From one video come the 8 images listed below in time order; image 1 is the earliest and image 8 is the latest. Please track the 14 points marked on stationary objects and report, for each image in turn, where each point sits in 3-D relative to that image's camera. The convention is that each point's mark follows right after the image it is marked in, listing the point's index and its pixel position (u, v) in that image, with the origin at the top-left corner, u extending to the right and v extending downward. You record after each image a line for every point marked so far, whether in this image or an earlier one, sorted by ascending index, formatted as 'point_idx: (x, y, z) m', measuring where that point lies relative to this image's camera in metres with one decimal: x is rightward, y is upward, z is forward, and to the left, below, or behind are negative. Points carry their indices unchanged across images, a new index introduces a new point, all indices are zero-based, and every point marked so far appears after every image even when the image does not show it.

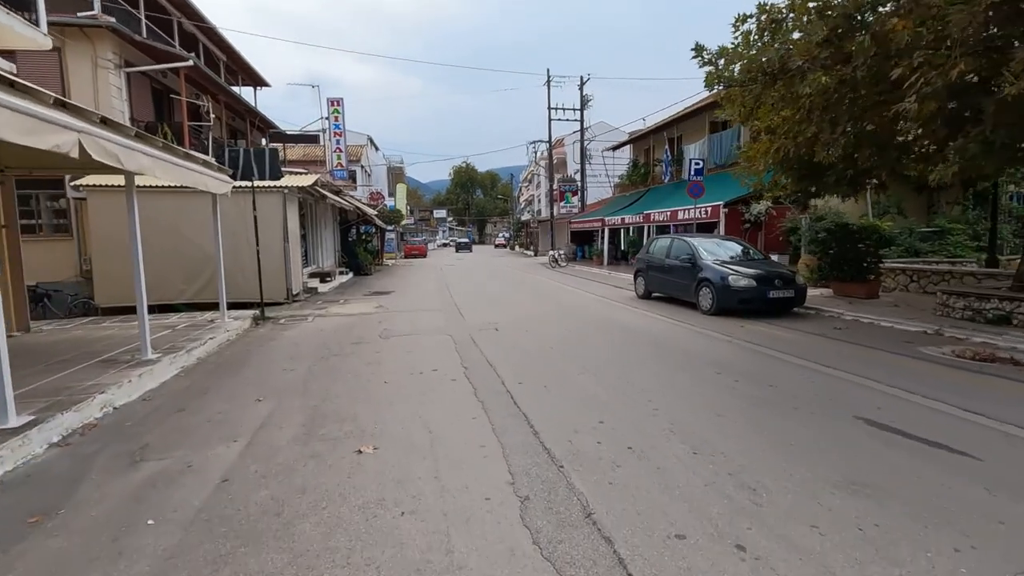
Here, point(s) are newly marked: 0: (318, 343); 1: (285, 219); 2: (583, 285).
0: (-3.4, -1.0, +9.5) m
1: (-6.6, +2.0, +15.5) m
2: (+2.5, +0.1, +18.9) m
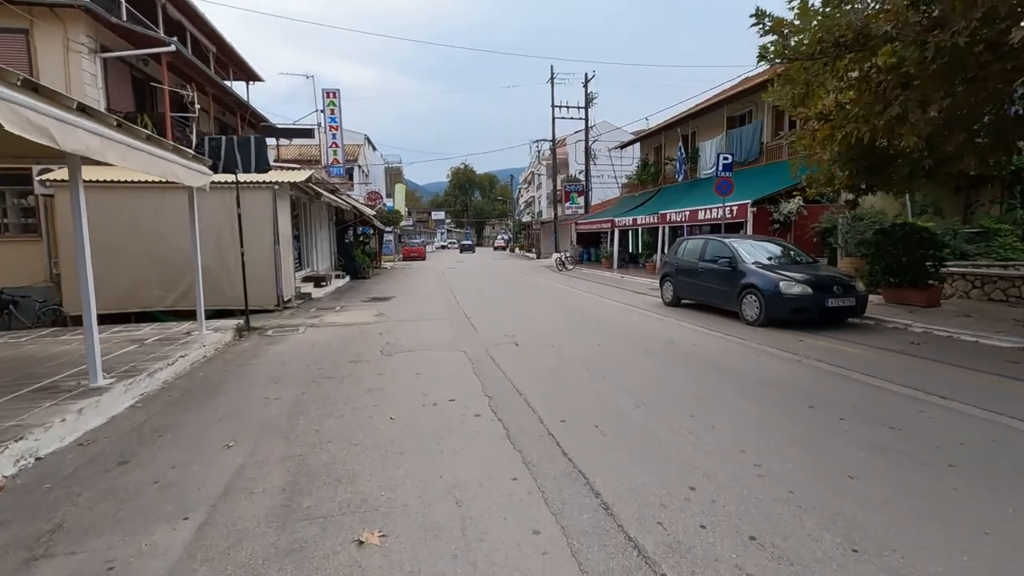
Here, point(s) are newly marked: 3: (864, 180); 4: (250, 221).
0: (-3.1, -1.1, +8.1) m
1: (-6.3, +1.9, +14.1) m
2: (+2.8, -0.1, +17.5) m
3: (+6.2, +1.9, +9.5) m
4: (-6.9, +1.8, +14.0) m
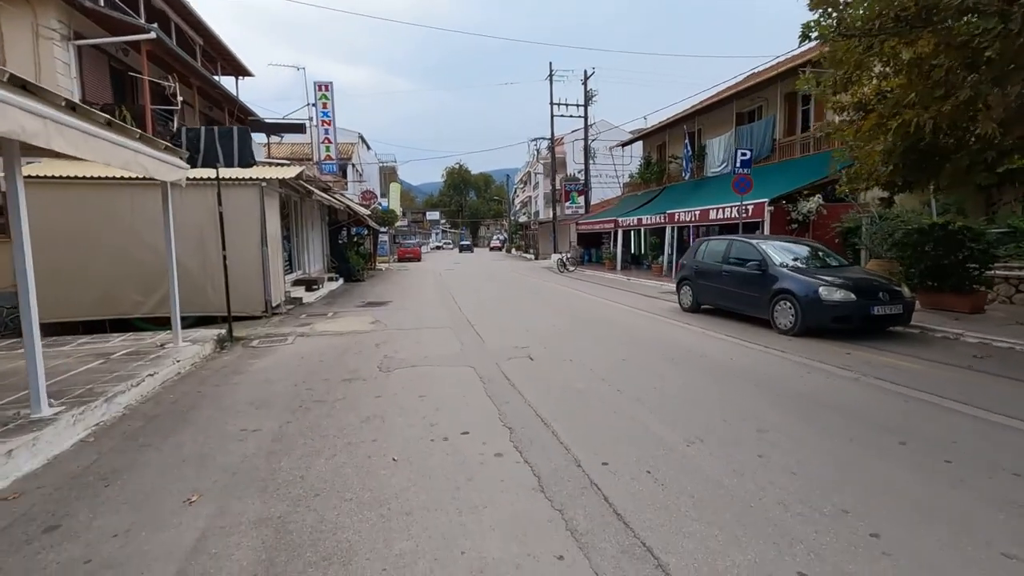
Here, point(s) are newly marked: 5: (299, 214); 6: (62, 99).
0: (-2.9, -1.2, +7.1) m
1: (-6.1, +1.8, +13.1) m
2: (+2.9, -0.2, +16.6) m
3: (+6.4, +1.8, +8.6) m
4: (-6.7, +1.6, +13.0) m
5: (-7.4, +2.6, +18.6) m
6: (-4.6, +1.9, +5.5) m
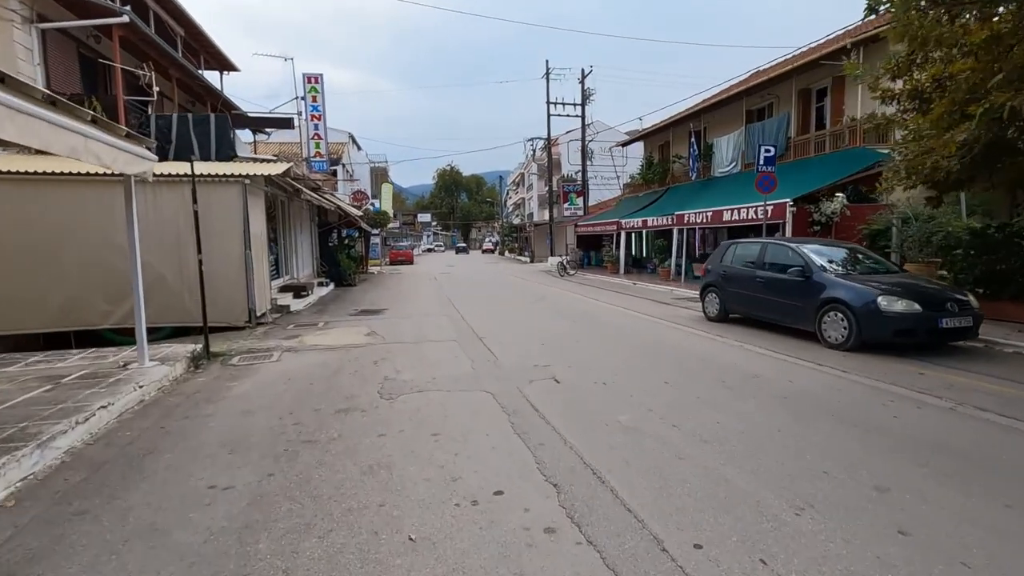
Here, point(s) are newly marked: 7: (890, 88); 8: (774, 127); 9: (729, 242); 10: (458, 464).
0: (-2.6, -1.3, +6.0) m
1: (-5.9, +1.6, +11.9) m
2: (+3.1, -0.4, +15.6) m
3: (+6.7, +1.7, +7.7) m
4: (-6.5, +1.5, +11.8) m
5: (-7.3, +2.4, +17.3) m
6: (-4.3, +1.8, +4.3) m
7: (+6.5, +3.4, +9.1) m
8: (+9.6, +5.9, +19.5) m
9: (+4.5, +0.9, +11.0) m
10: (-0.4, -1.4, +4.3) m
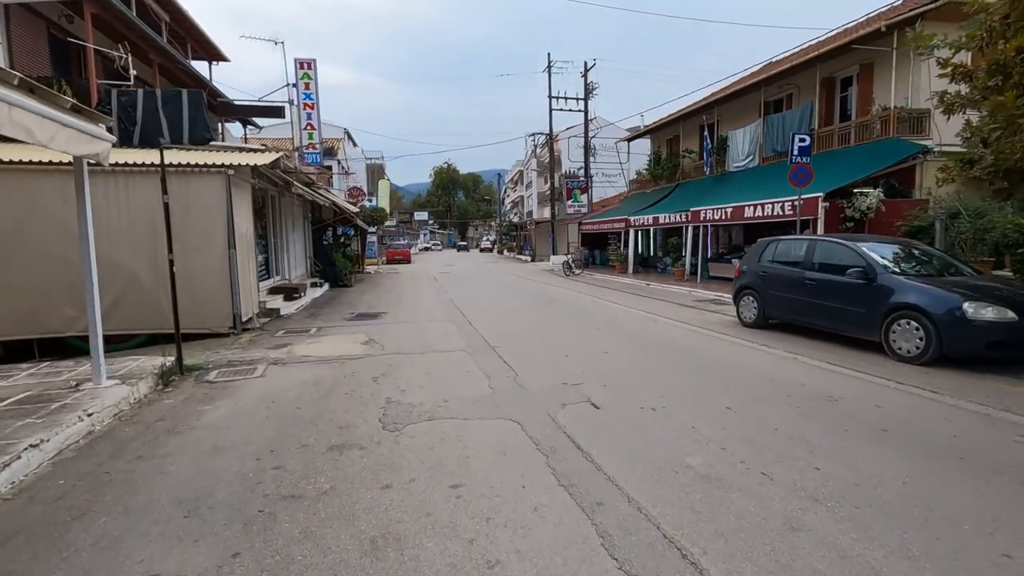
0: (-2.3, -1.4, +4.8) m
1: (-5.7, +1.5, +10.7) m
2: (+3.3, -0.4, +14.5) m
3: (+7.0, +1.7, +6.6) m
4: (-6.3, +1.4, +10.6) m
5: (-7.1, +2.4, +16.1) m
6: (-4.0, +1.7, +3.1) m
7: (+6.7, +3.4, +8.0) m
8: (+9.8, +5.9, +18.4) m
9: (+4.8, +0.9, +9.9) m
10: (-0.1, -1.5, +3.2) m
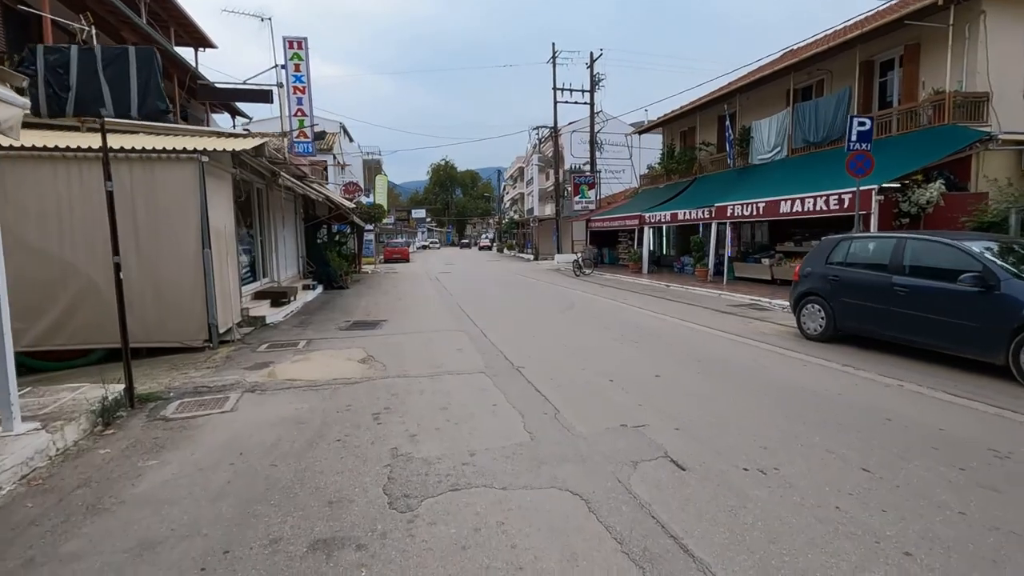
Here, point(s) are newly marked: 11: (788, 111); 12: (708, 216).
0: (-1.8, -1.5, +3.3) m
1: (-5.3, +1.4, +9.1) m
2: (+3.7, -0.5, +13.0) m
3: (+7.4, +1.5, +5.1) m
4: (-5.9, +1.3, +9.0) m
5: (-6.8, +2.3, +14.6) m
6: (-3.5, +1.6, +1.6) m
7: (+7.1, +3.2, +6.5) m
8: (+10.1, +5.8, +16.9) m
9: (+5.2, +0.8, +8.5) m
10: (+0.3, -1.6, +1.7) m
11: (+9.6, +6.2, +18.7) m
12: (+6.7, +2.5, +18.3) m
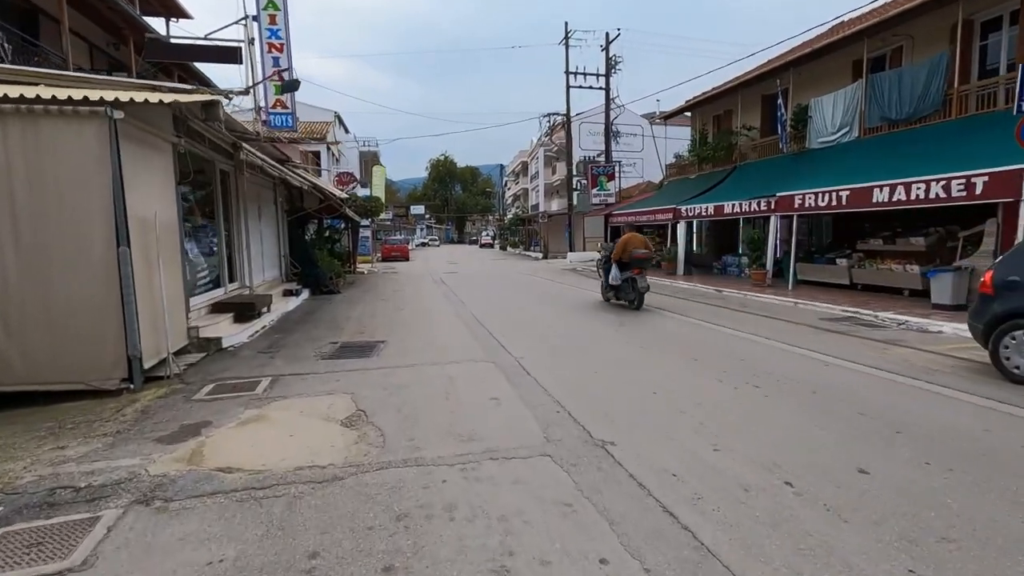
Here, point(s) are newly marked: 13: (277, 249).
0: (-1.2, -1.8, +0.4) m
1: (-4.6, +1.2, +6.2) m
2: (+4.3, -0.7, +10.1) m
3: (+8.1, +1.3, +2.2) m
4: (-5.2, +1.1, +6.1) m
5: (-6.1, +2.1, +11.7) m
6: (-2.8, +1.4, -1.3) m
7: (+7.8, +3.0, +3.6) m
8: (+10.8, +5.6, +14.1) m
9: (+5.8, +0.6, +5.6) m
10: (+1.0, -1.8, -1.2) m
11: (+10.3, +6.0, +15.8) m
12: (+7.4, +2.3, +15.4) m
13: (-6.7, +1.1, +15.3) m
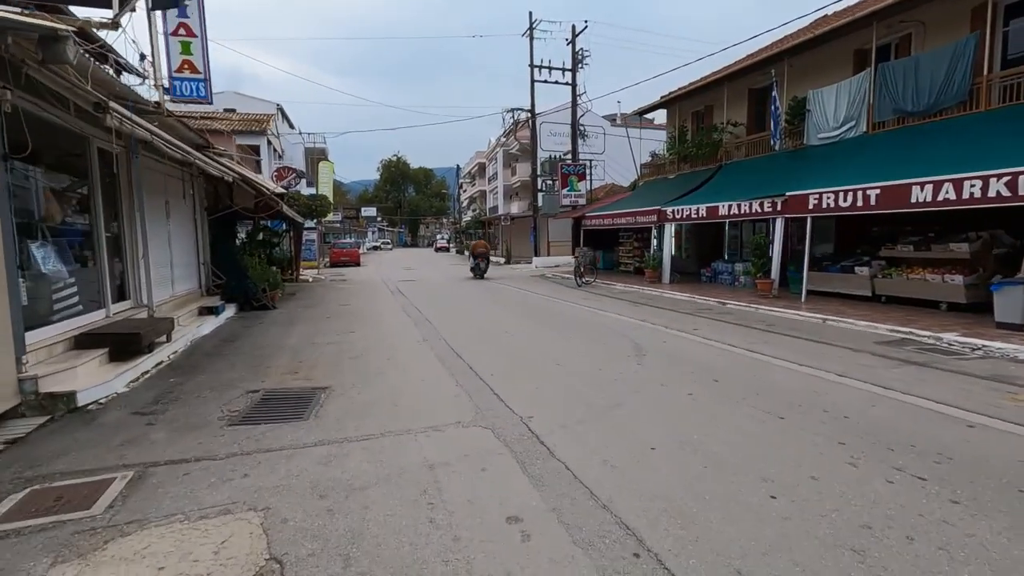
0: (-0.5, -2.0, -2.0) m
1: (-4.5, +1.0, +3.5) m
2: (+4.1, -0.9, +8.1) m
3: (+8.5, +1.1, +0.6) m
4: (-5.1, +0.8, +3.3) m
5: (-6.4, +1.8, +8.8) m
6: (-2.0, +1.1, -3.9) m
7: (+8.1, +2.8, +2.0) m
8: (+10.2, +5.4, +12.6) m
9: (+6.0, +0.4, +3.8) m
10: (+1.8, -2.1, -3.5) m
11: (+9.5, +5.7, +14.3) m
12: (+6.7, +2.0, +13.7) m
13: (-7.3, +0.8, +12.3) m
